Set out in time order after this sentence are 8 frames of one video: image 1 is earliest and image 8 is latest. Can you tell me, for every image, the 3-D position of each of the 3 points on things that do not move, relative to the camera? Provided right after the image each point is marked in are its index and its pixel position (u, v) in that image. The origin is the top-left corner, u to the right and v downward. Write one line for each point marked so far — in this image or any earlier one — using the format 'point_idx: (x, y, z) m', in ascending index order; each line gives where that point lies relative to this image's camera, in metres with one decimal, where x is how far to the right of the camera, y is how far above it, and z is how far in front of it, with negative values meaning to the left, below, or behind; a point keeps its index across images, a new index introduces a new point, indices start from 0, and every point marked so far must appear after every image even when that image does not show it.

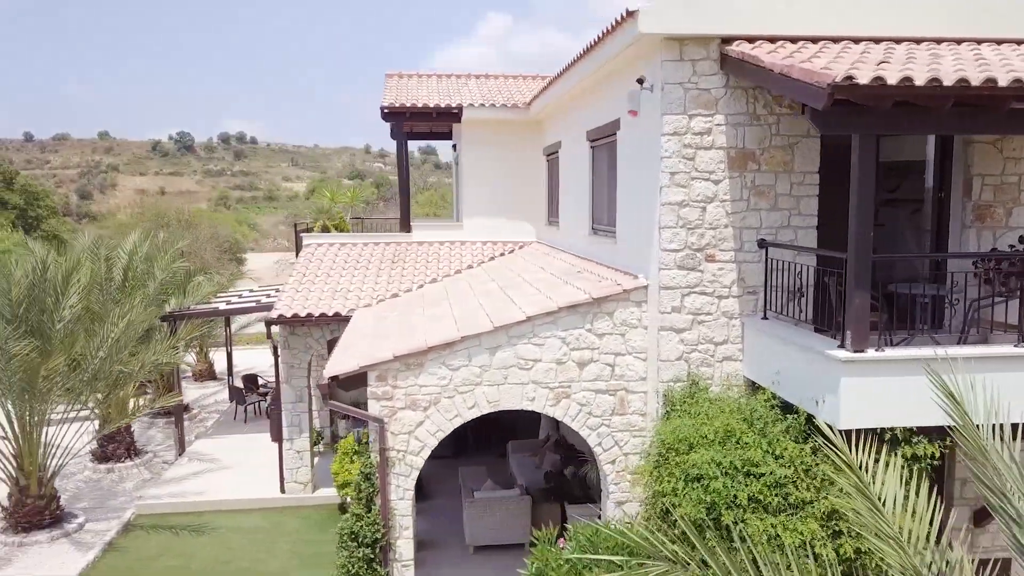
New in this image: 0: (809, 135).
0: (+3.2, +1.6, +7.8) m
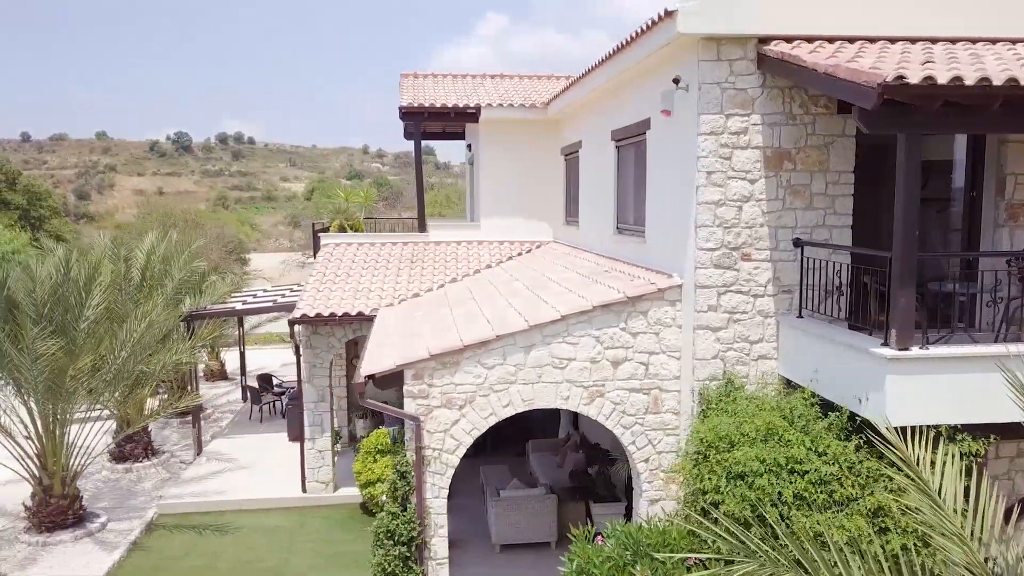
0: (+3.6, +1.7, +7.8) m
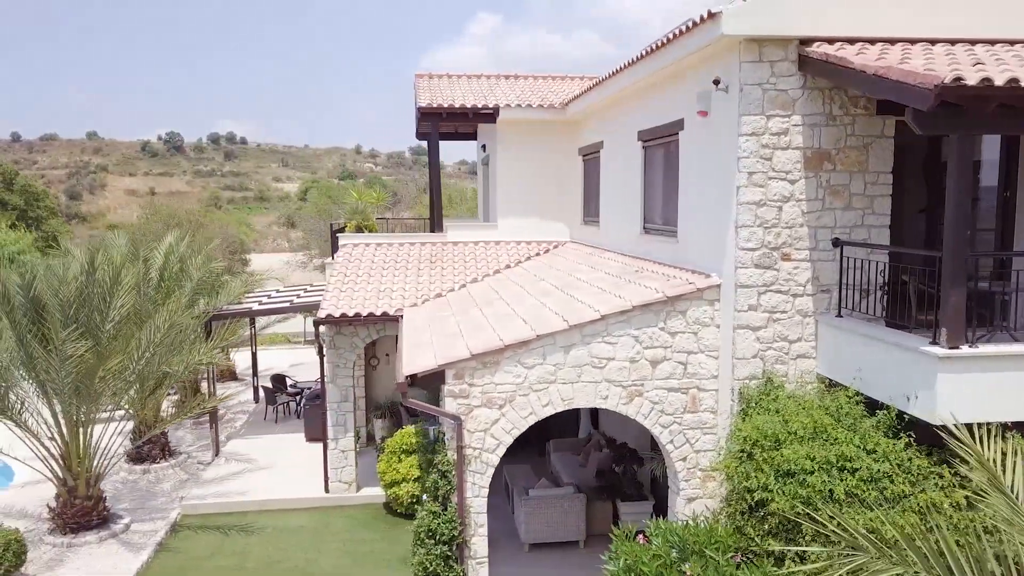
0: (+4.0, +1.7, +7.9) m
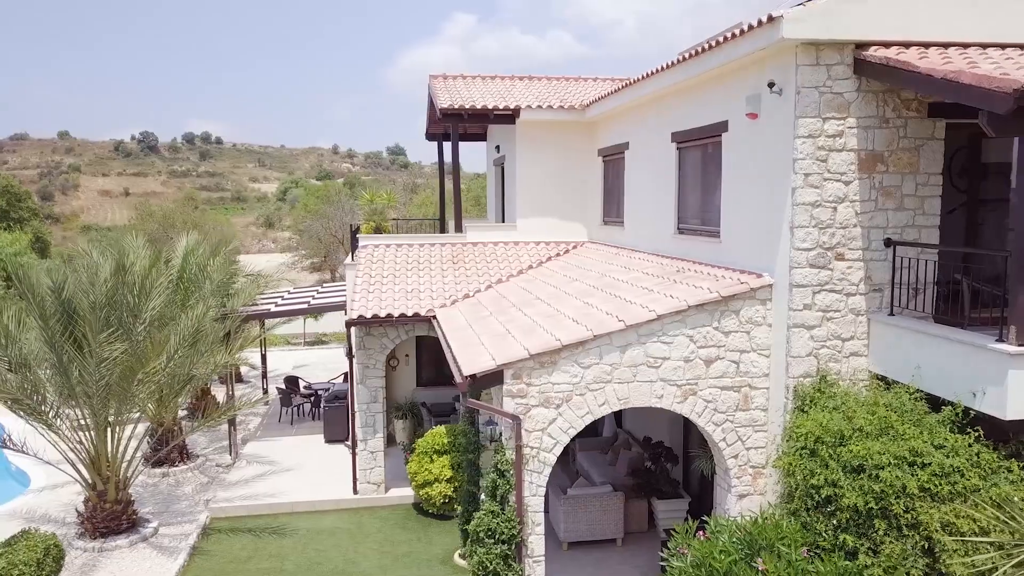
0: (+4.6, +1.7, +8.0) m
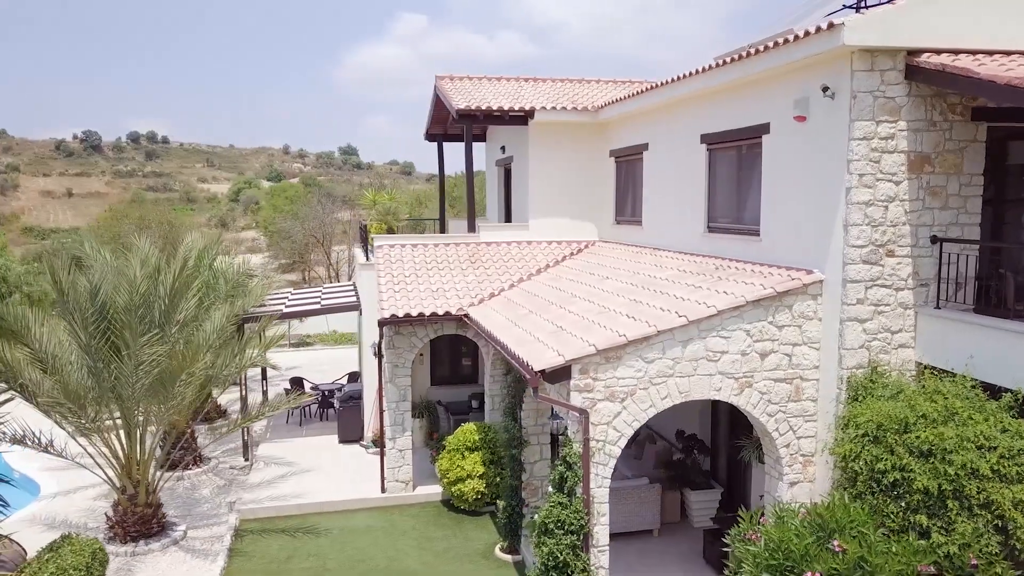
0: (+5.4, +1.7, +8.5) m
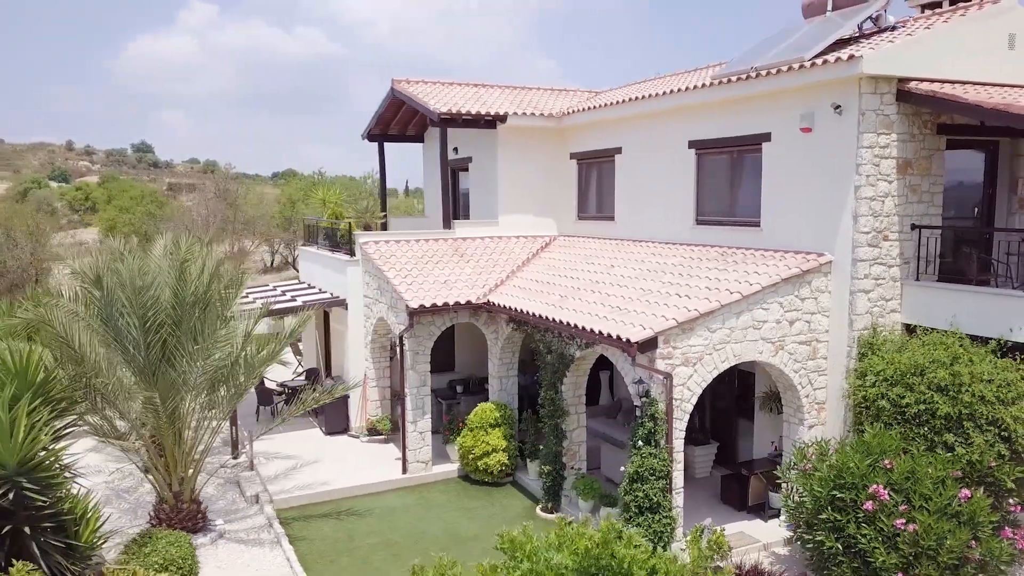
0: (+6.4, +2.1, +11.0) m
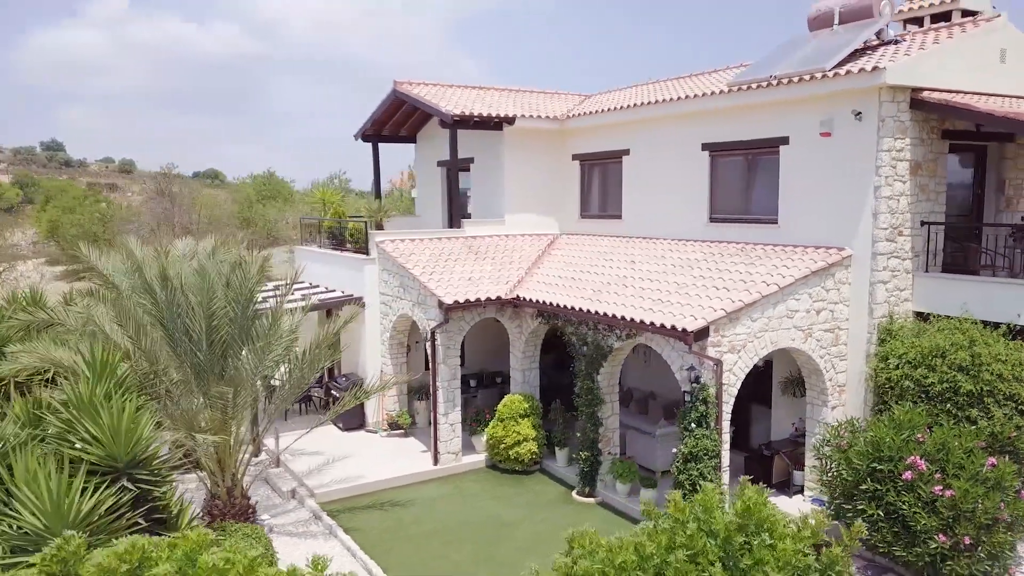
0: (+7.2, +2.2, +12.1) m
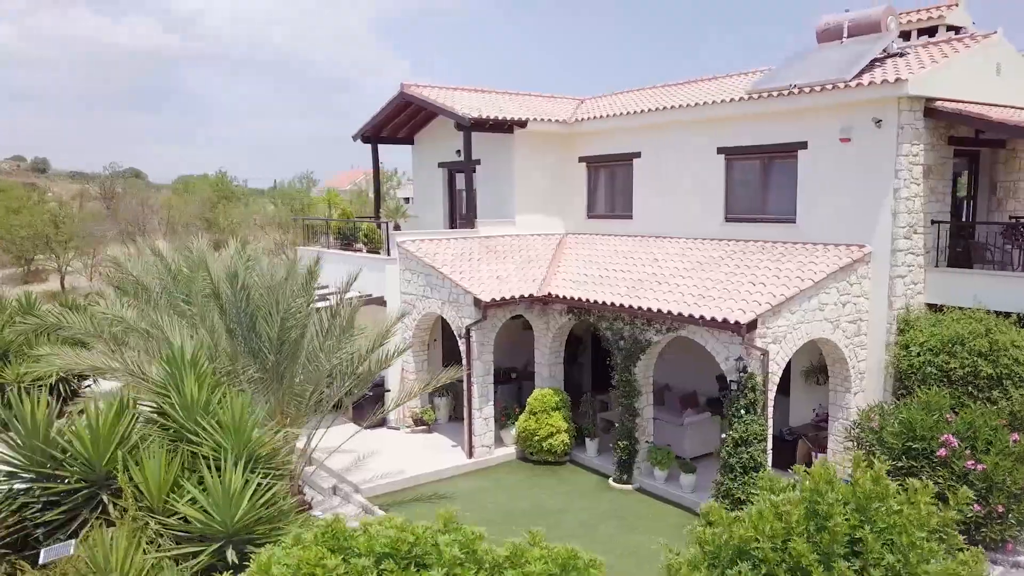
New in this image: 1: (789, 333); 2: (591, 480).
0: (+7.9, +2.4, +13.1) m
1: (+4.4, -0.7, +11.7) m
2: (+1.5, -3.7, +14.2) m
